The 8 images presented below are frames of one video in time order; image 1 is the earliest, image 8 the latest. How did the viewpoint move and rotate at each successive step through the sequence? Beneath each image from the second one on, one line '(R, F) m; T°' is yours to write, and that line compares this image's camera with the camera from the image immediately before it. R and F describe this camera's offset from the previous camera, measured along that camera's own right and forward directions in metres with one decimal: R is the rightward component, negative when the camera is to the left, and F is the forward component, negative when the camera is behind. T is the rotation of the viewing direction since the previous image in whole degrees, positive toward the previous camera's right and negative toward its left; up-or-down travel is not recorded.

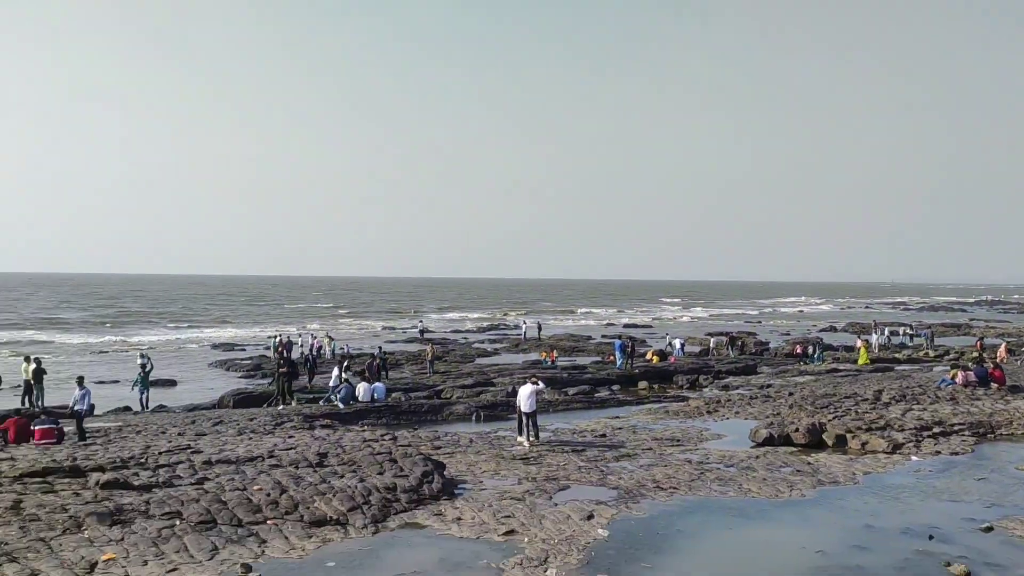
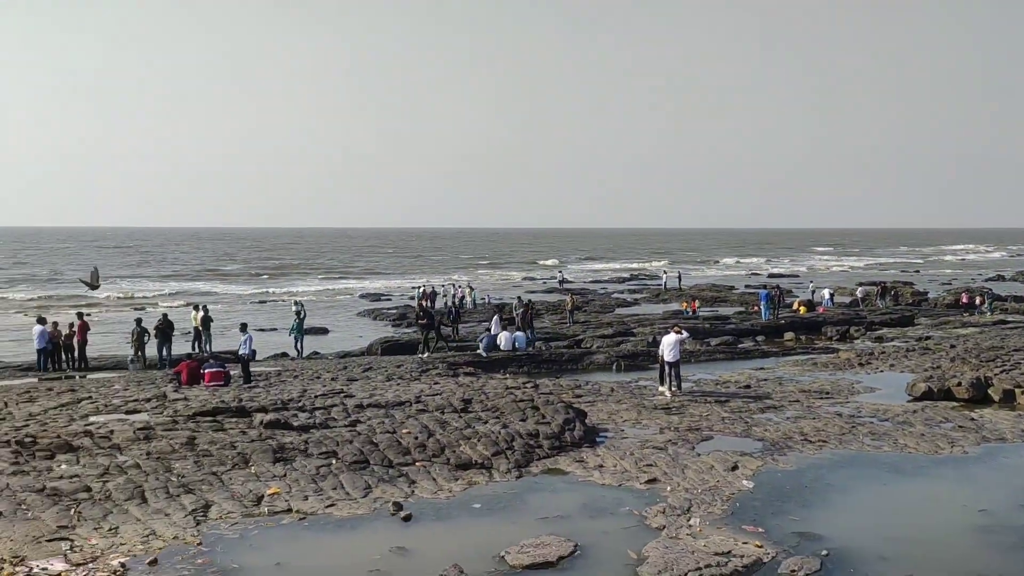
(0.0, 0.0) m; -9°
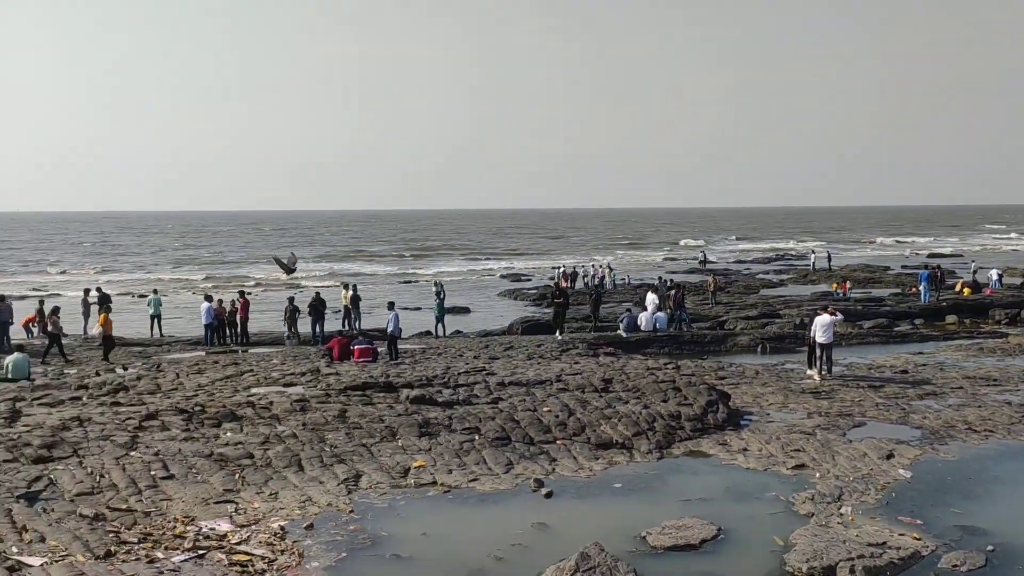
(0.0, 0.0) m; -9°
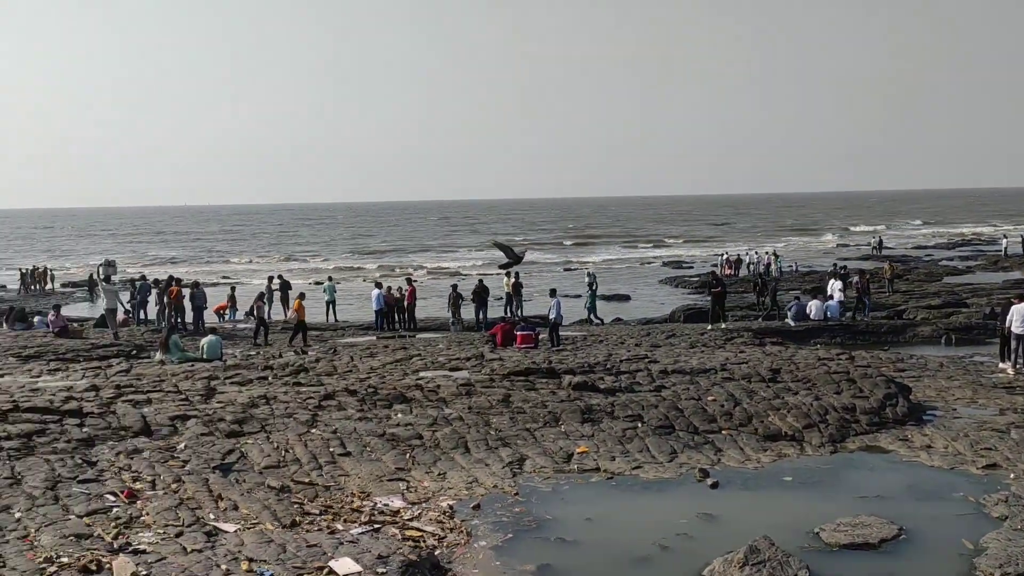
(0.0, 0.0) m; -10°
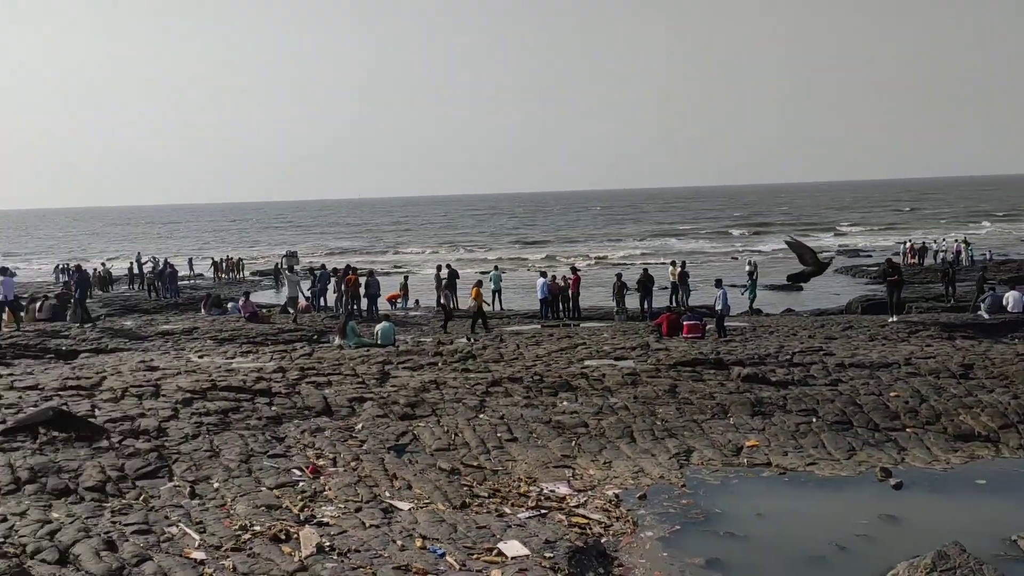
(0.0, 0.0) m; -10°
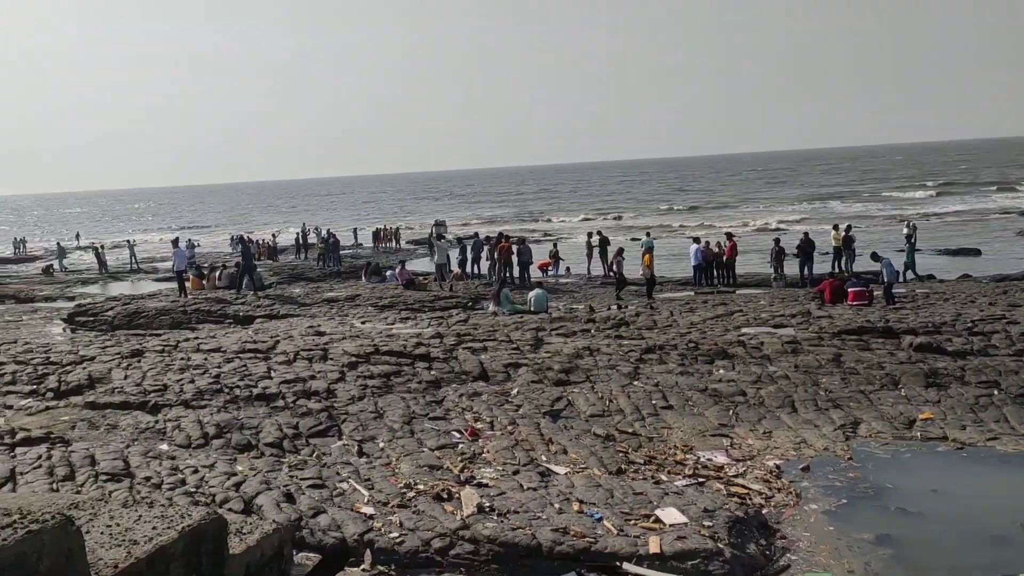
(0.0, 0.0) m; -10°
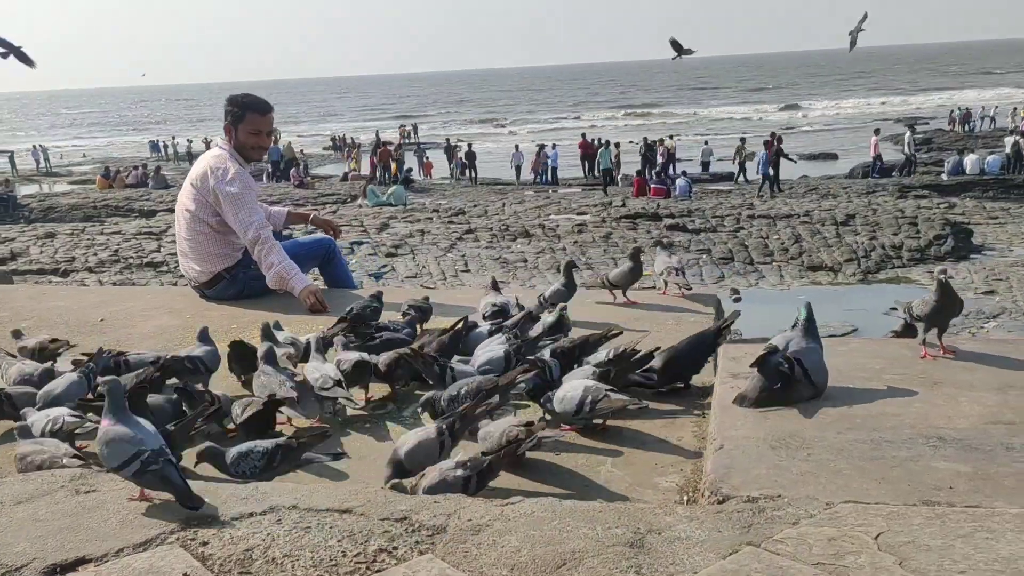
(+1.0, -2.2) m; +4°
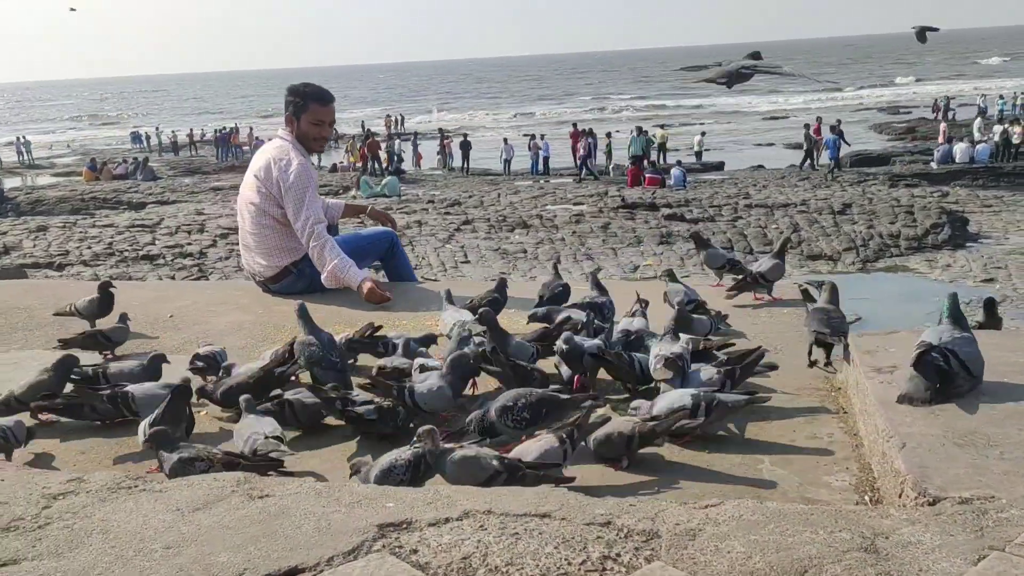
(-0.2, 0.0) m; +1°
